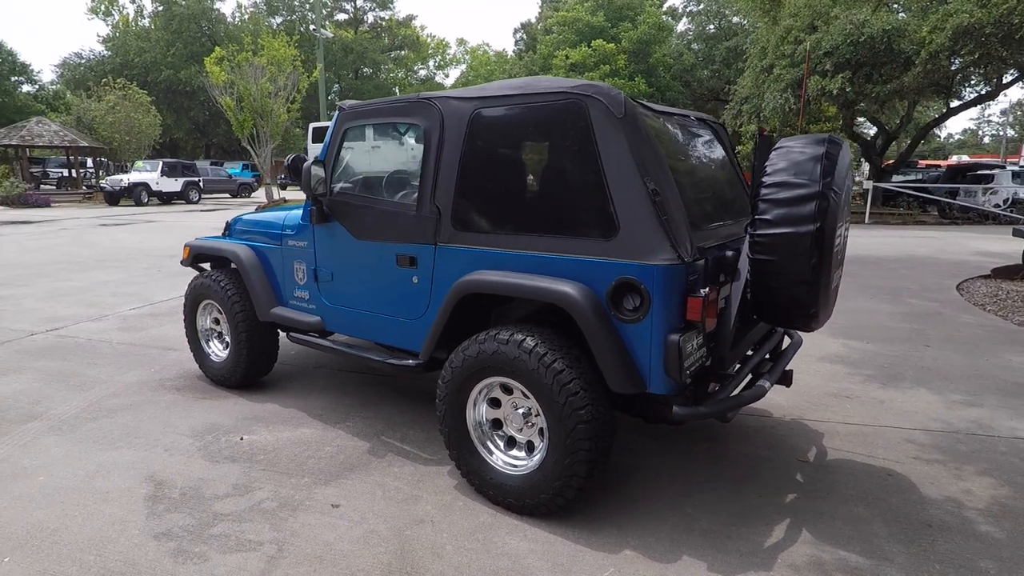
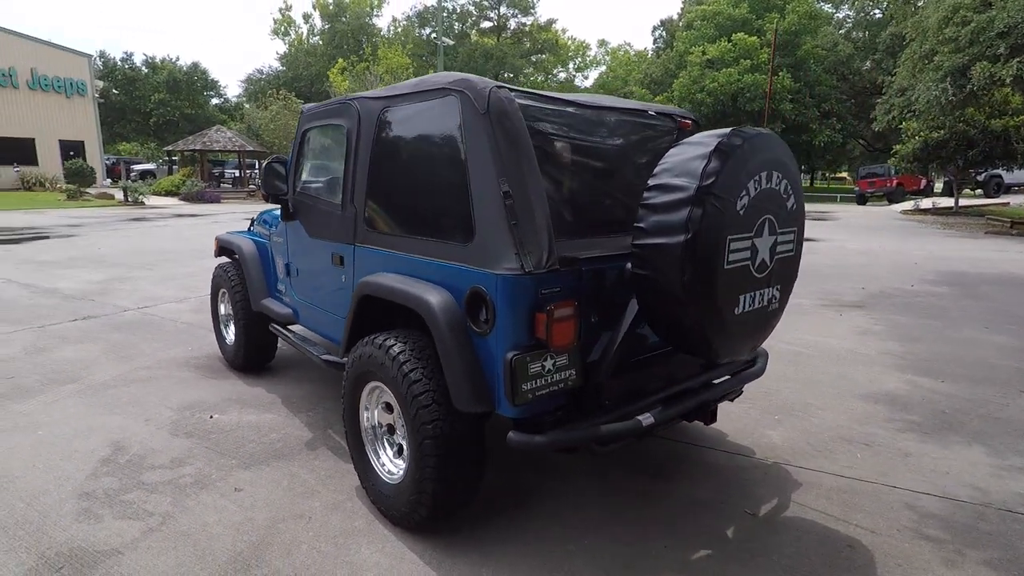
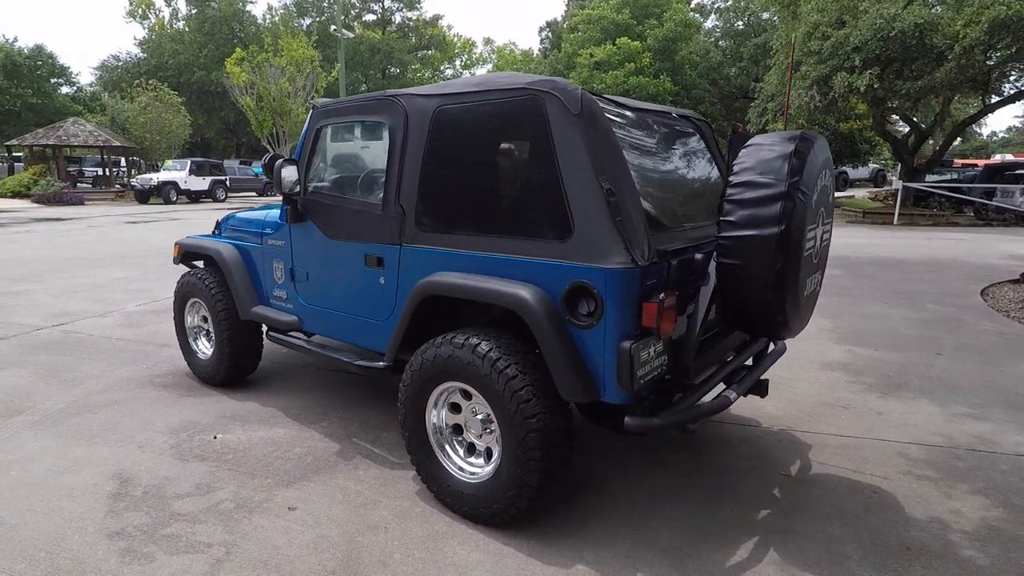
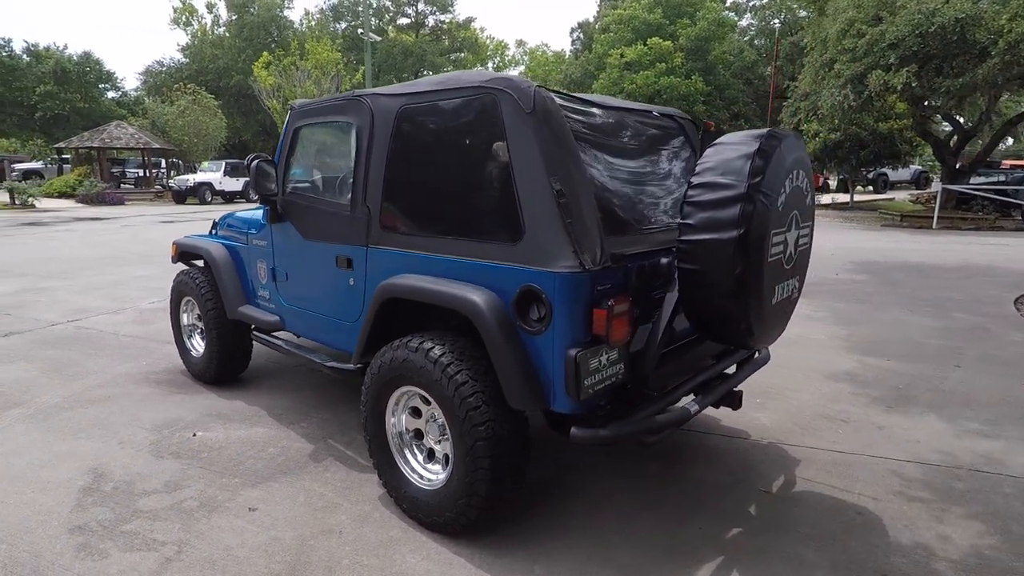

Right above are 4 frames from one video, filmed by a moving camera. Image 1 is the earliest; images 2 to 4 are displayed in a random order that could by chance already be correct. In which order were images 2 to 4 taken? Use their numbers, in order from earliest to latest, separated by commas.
3, 4, 2
